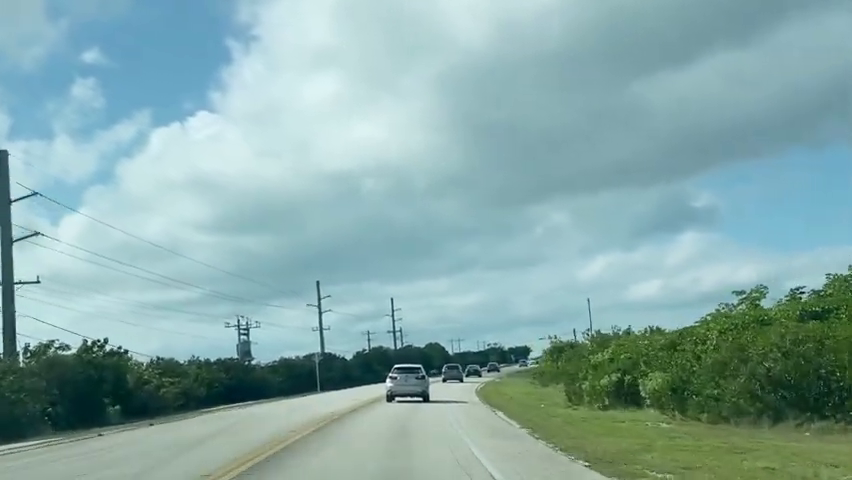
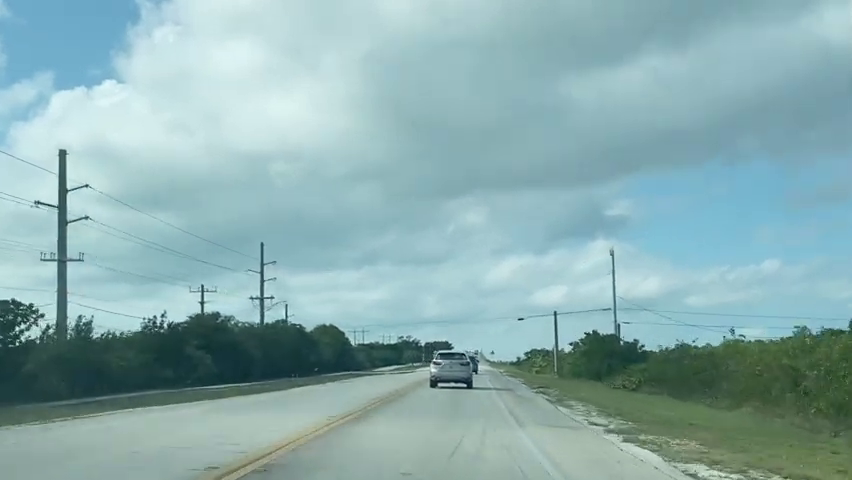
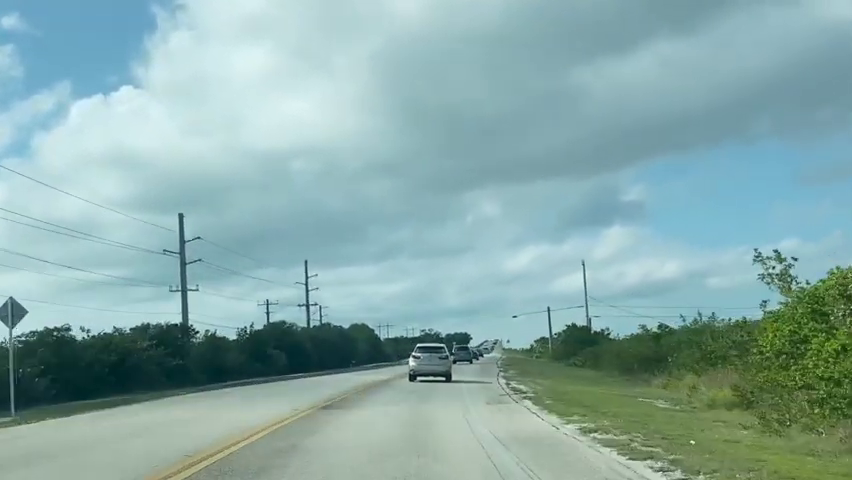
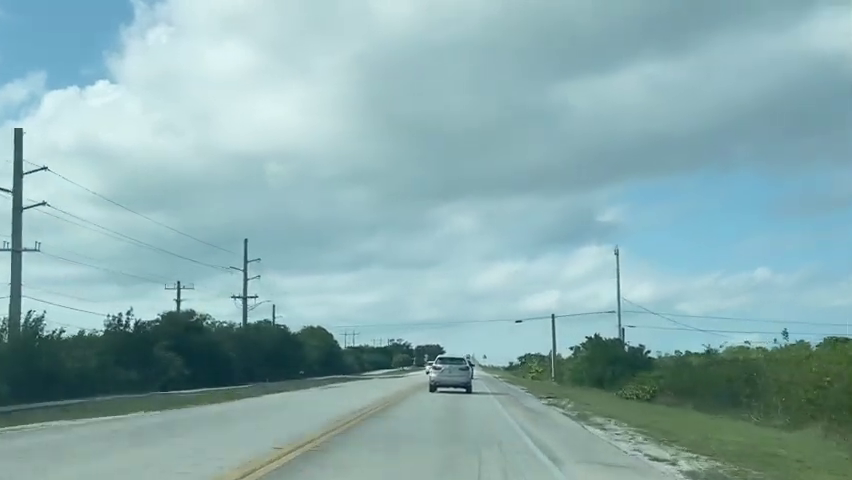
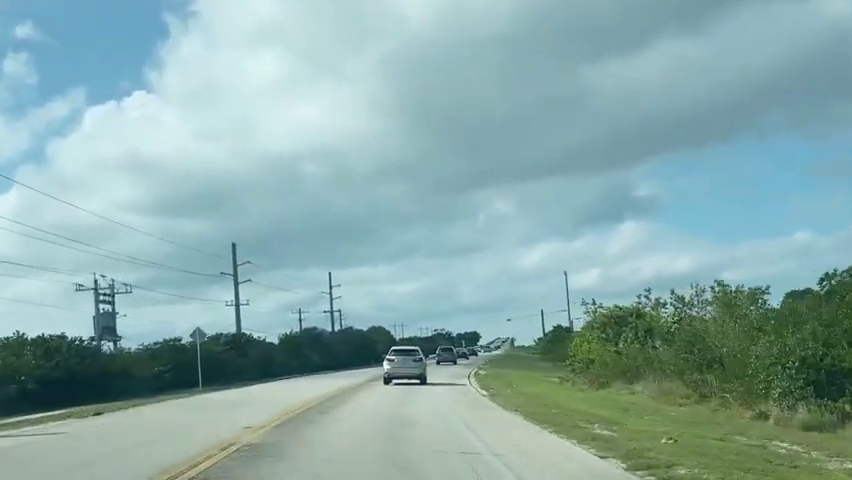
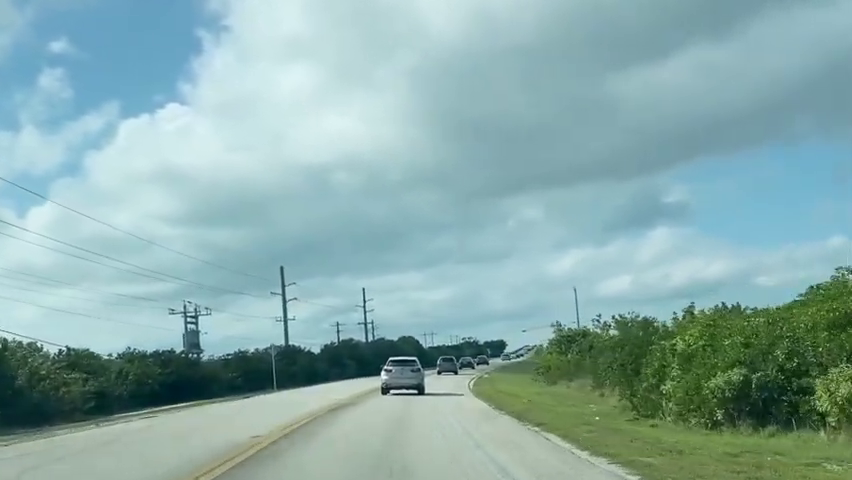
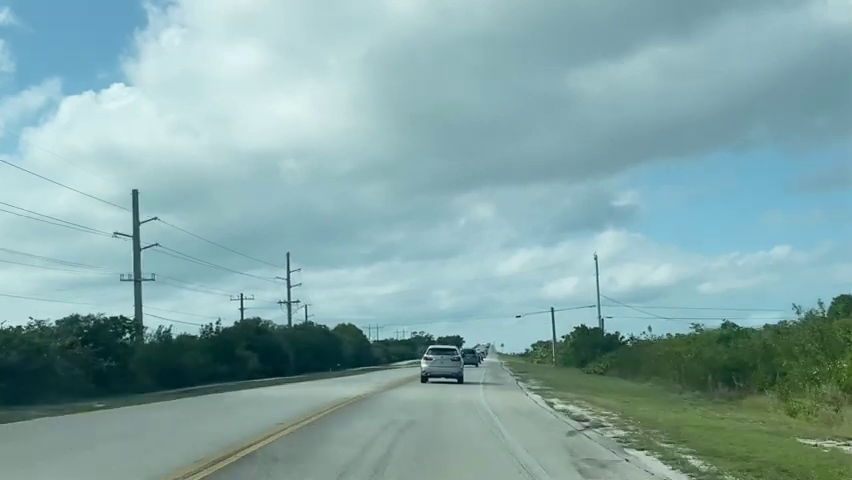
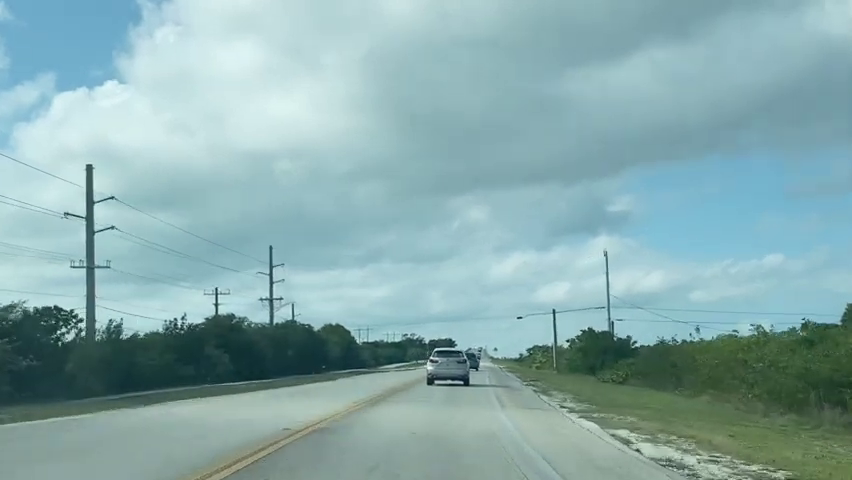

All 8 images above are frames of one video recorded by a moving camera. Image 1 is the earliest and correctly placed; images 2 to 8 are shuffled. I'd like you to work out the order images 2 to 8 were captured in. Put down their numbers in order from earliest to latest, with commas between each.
6, 5, 3, 7, 8, 2, 4
